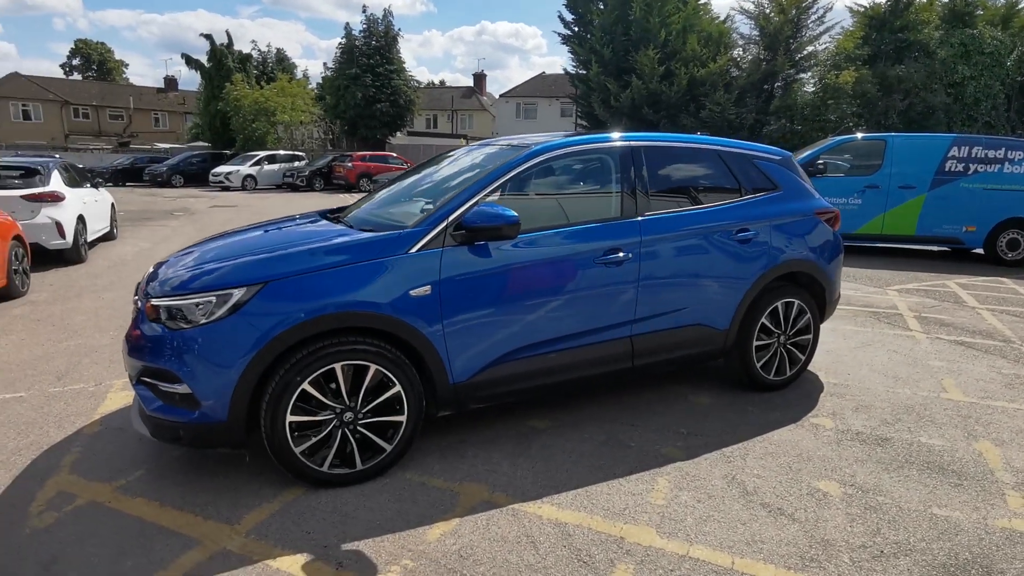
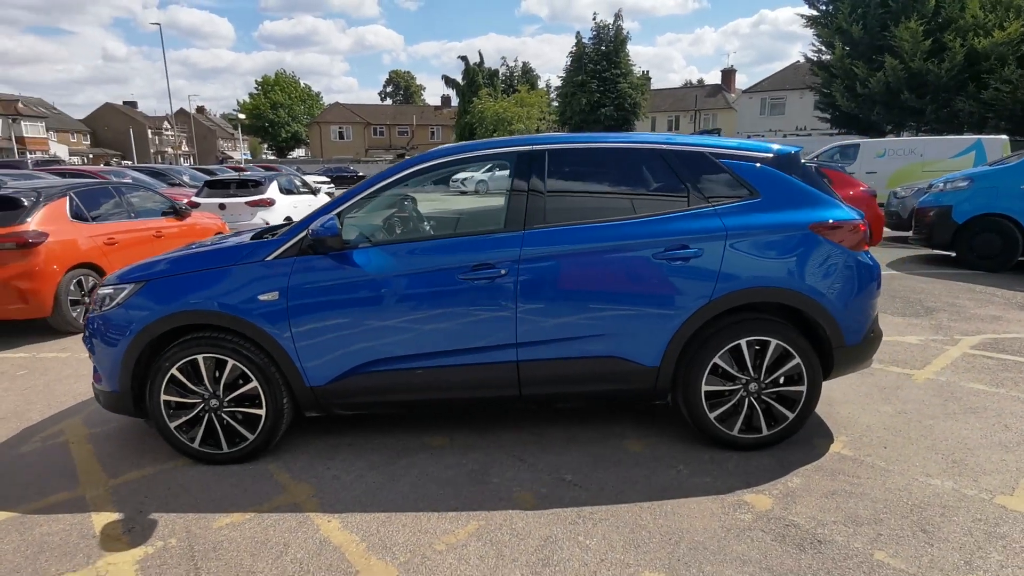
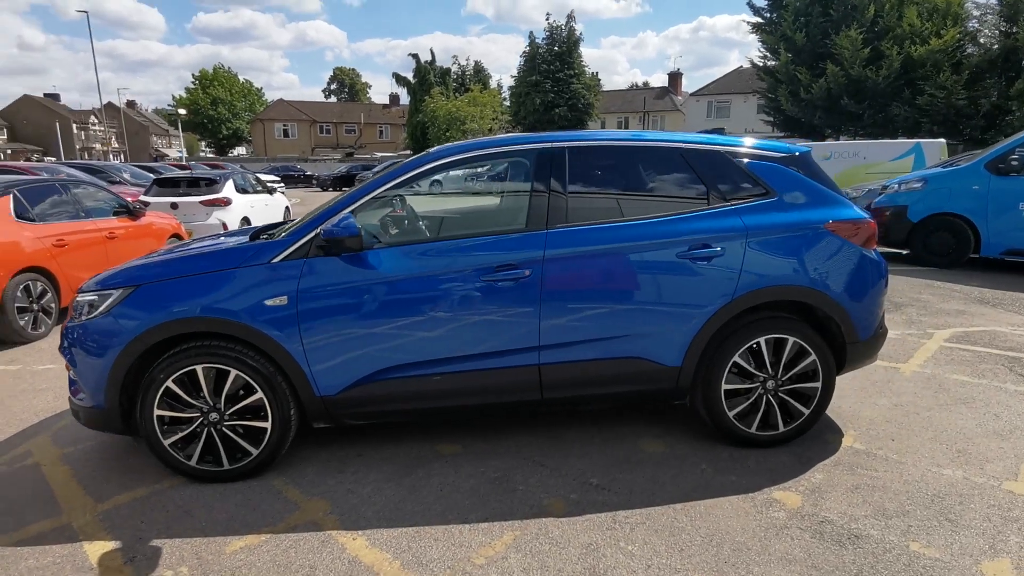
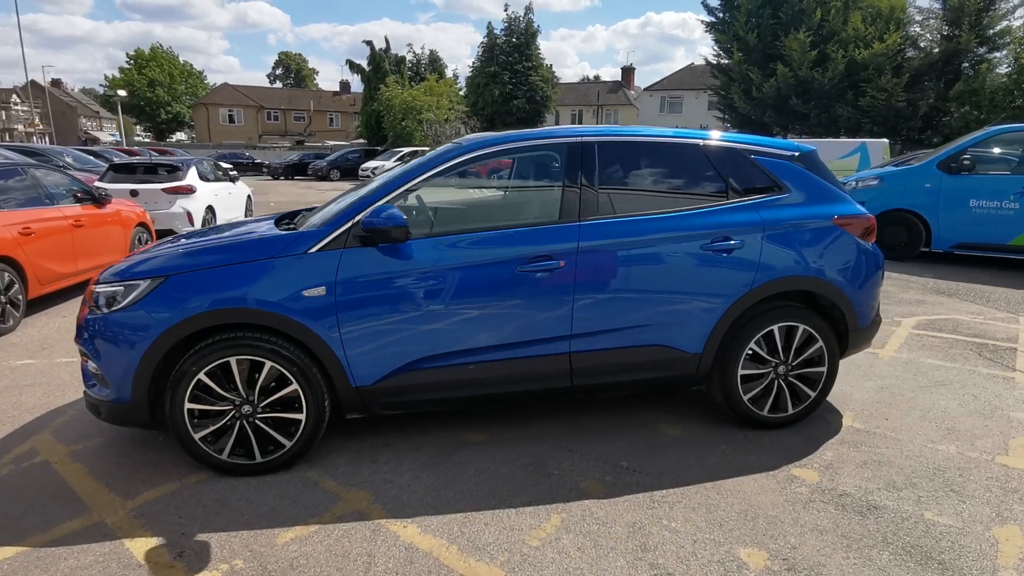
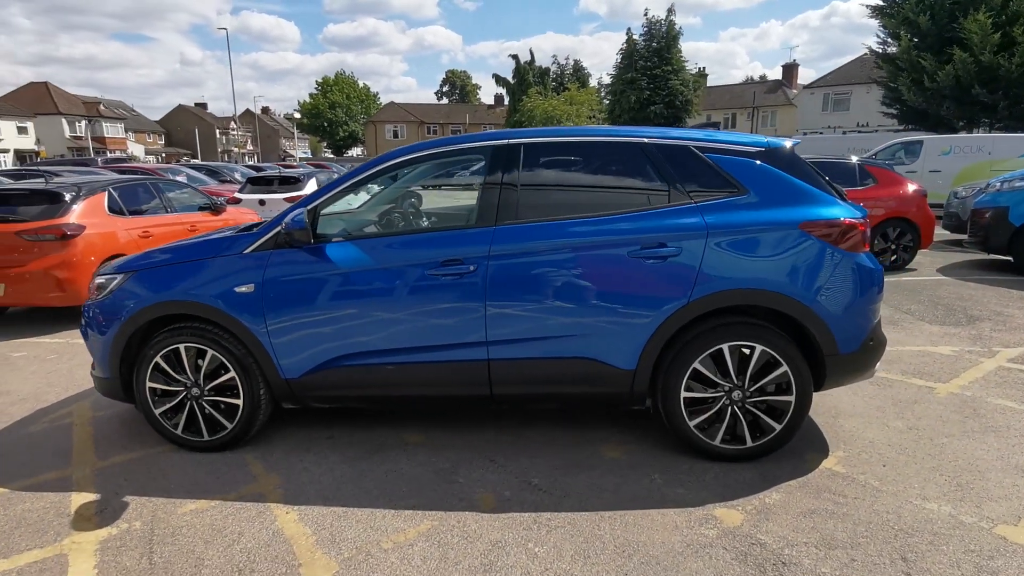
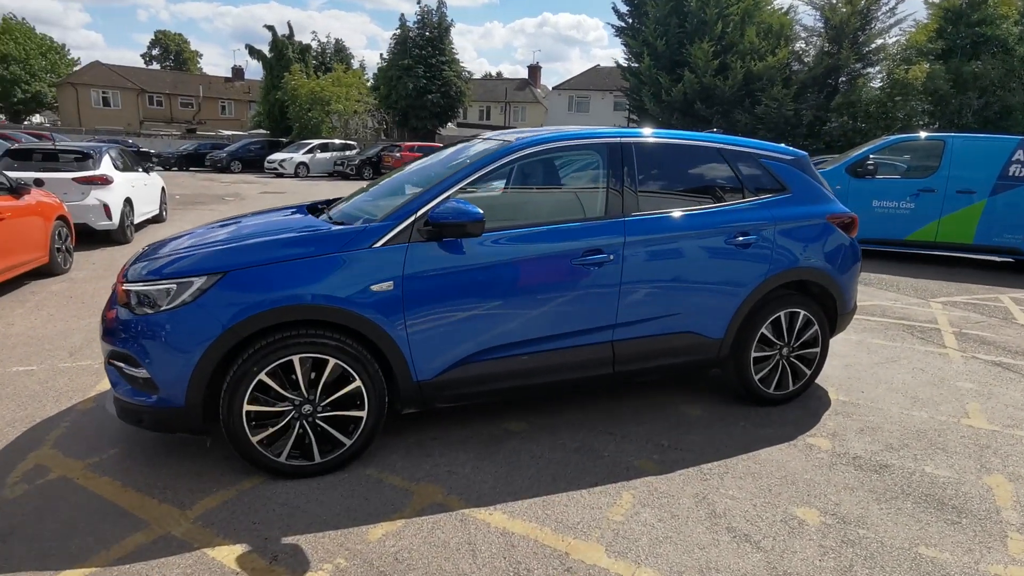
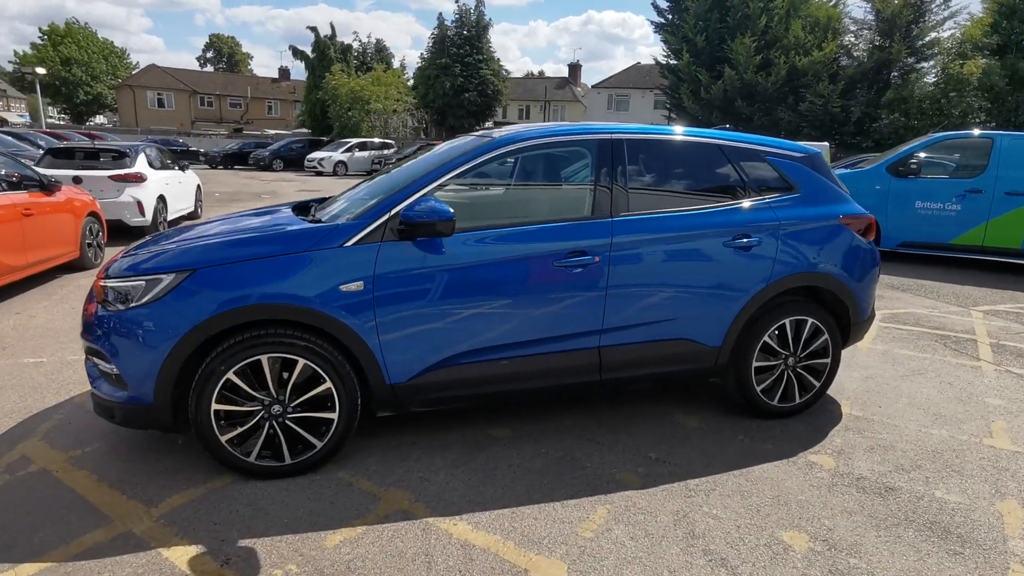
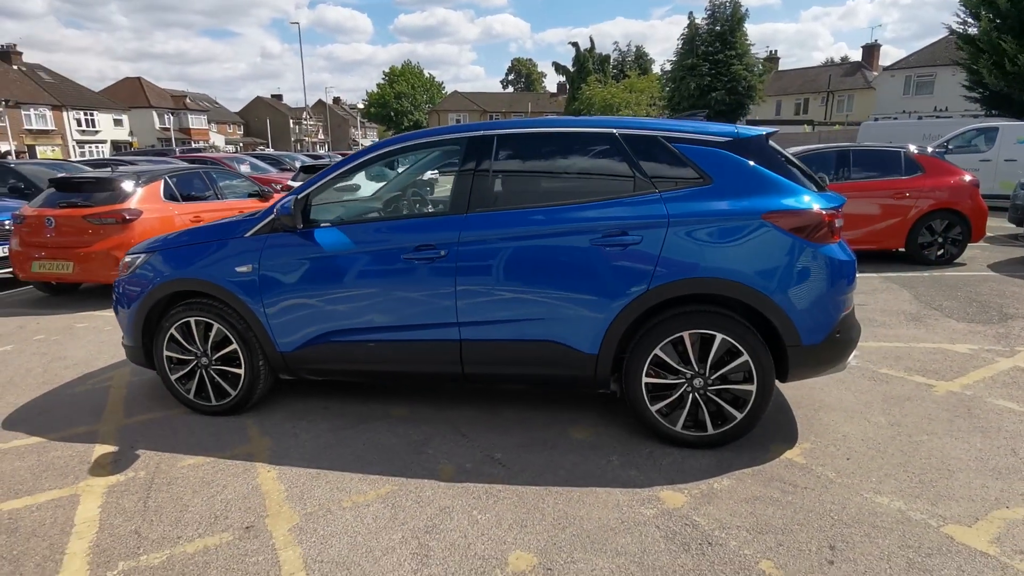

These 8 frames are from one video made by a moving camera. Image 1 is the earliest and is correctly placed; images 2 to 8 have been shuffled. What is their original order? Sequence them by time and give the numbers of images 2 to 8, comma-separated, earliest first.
6, 7, 4, 3, 2, 5, 8
